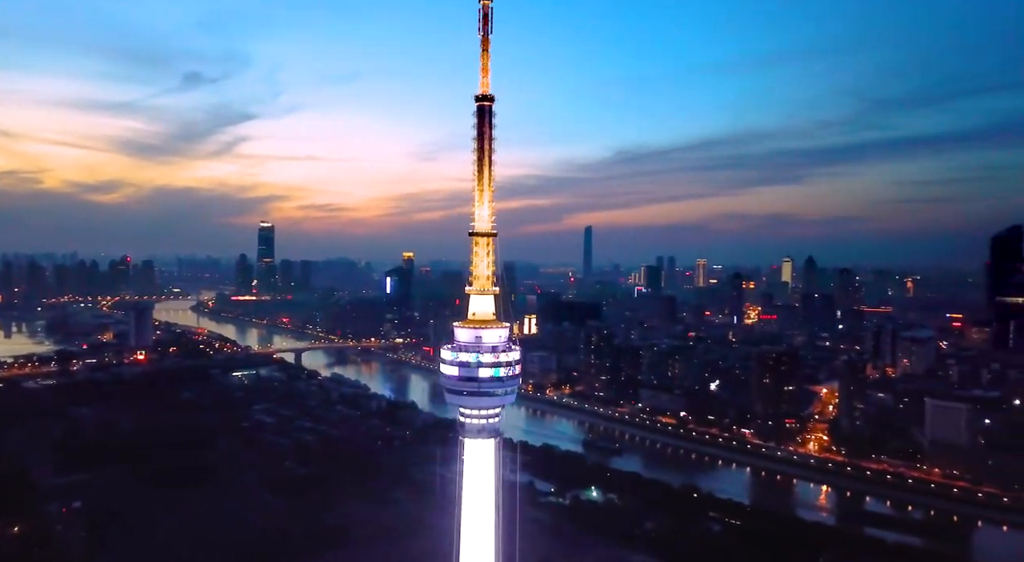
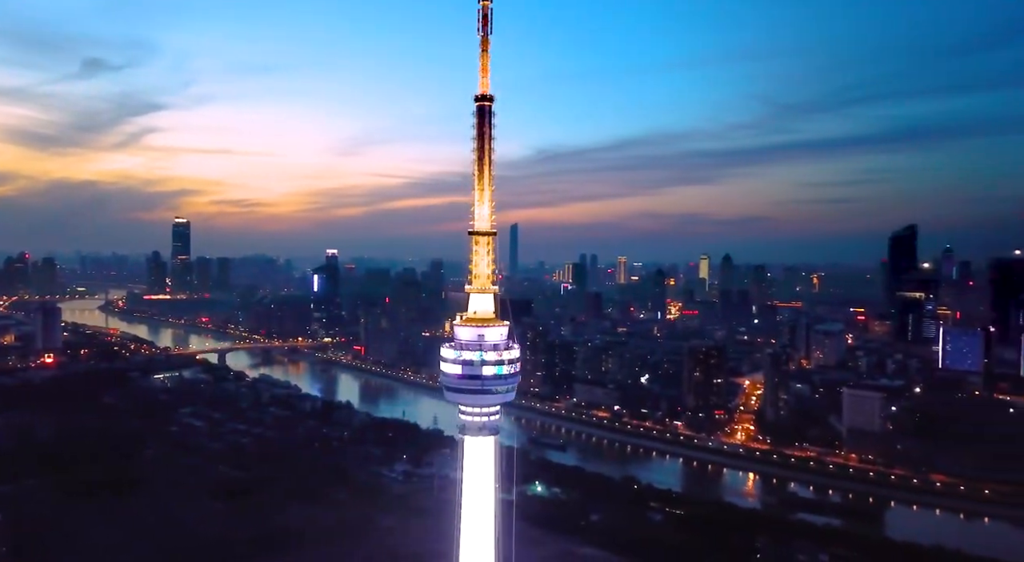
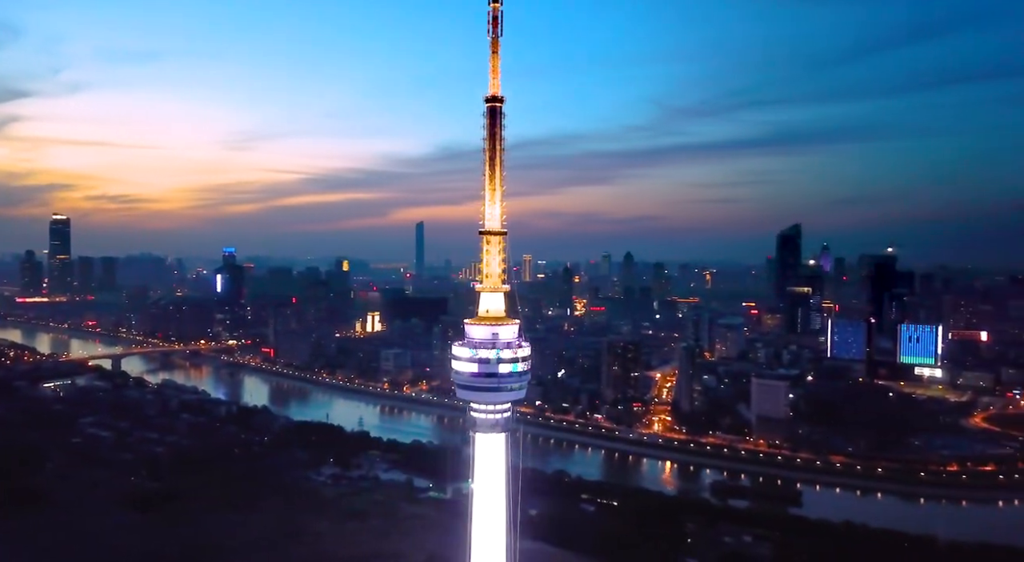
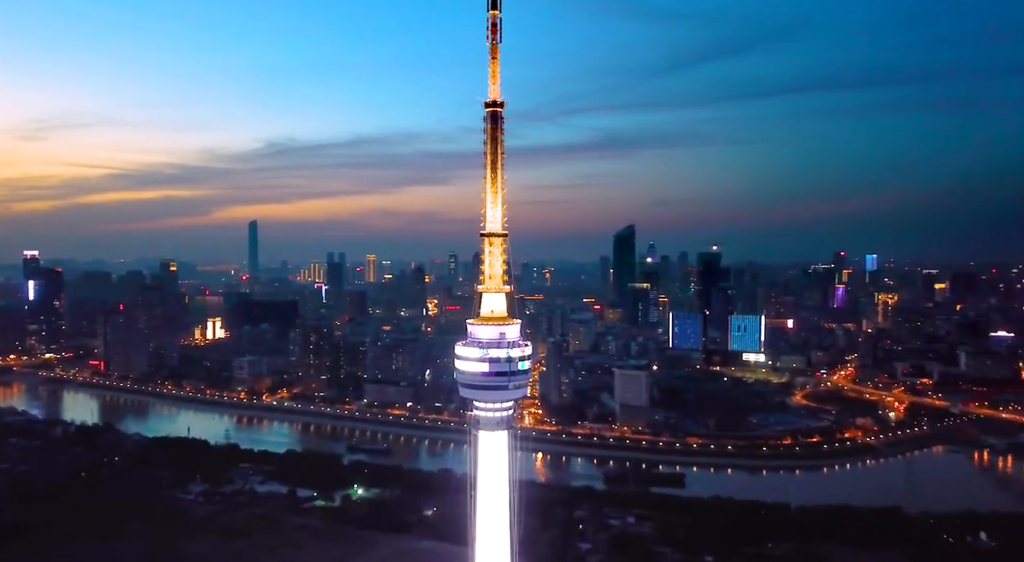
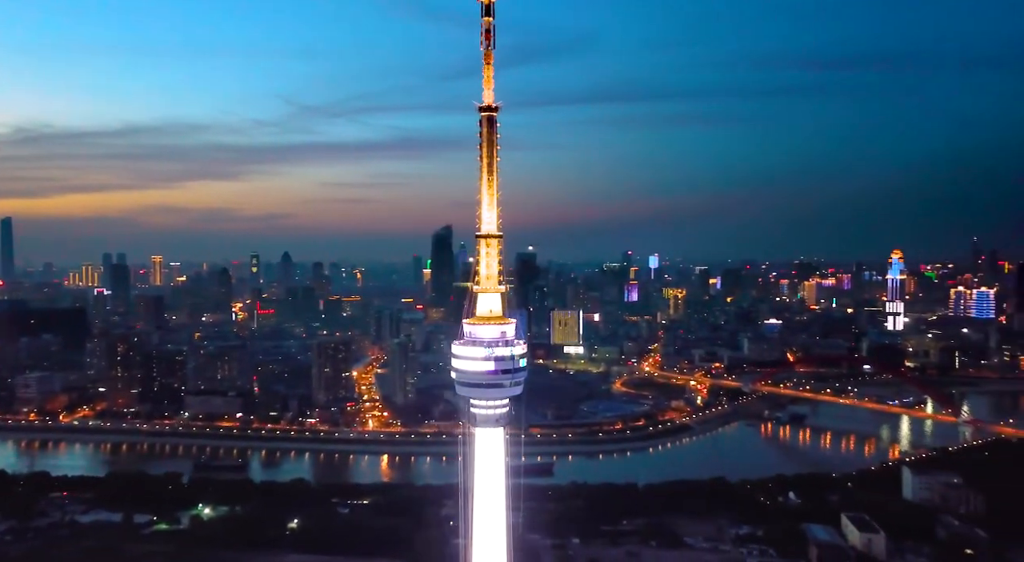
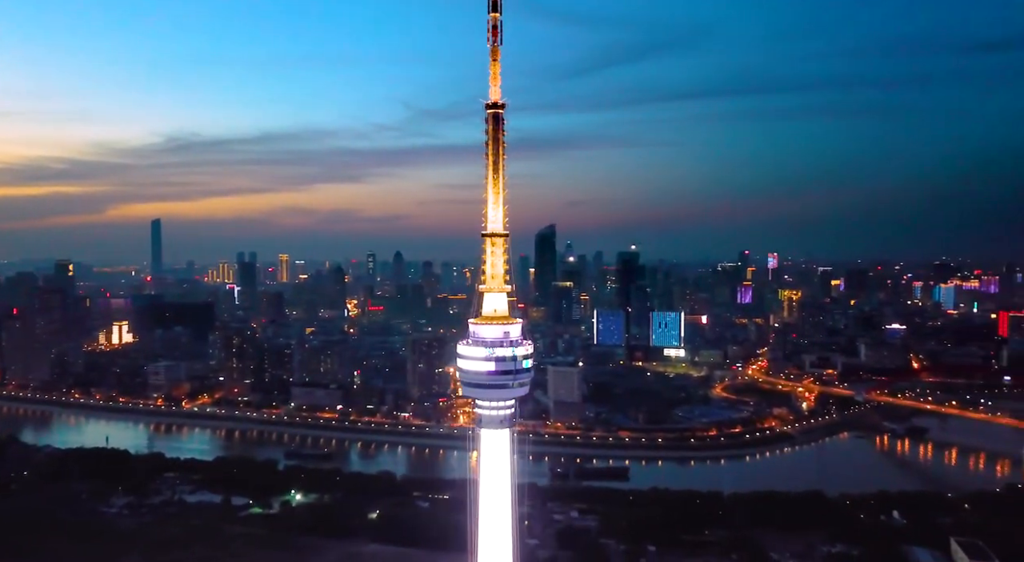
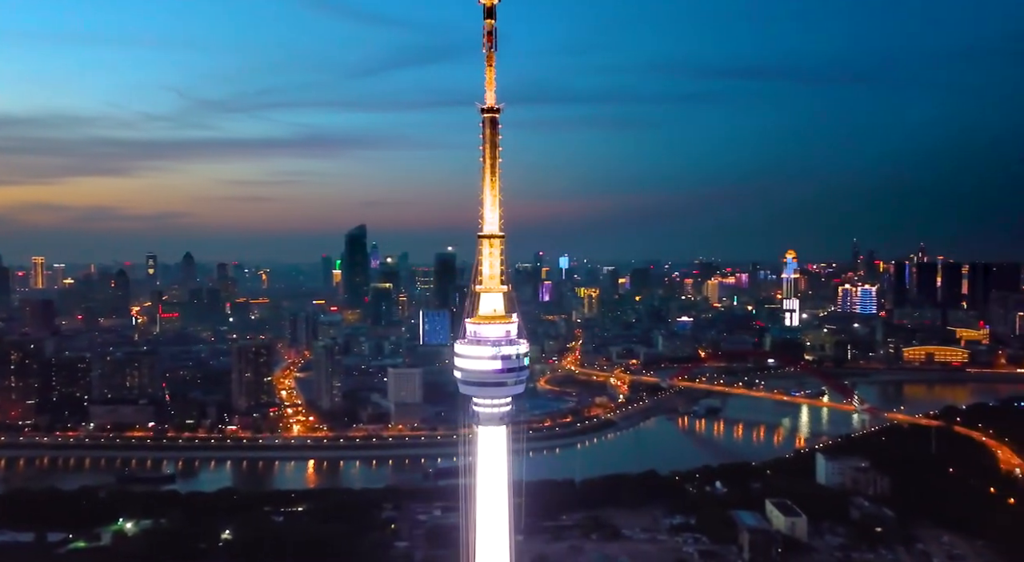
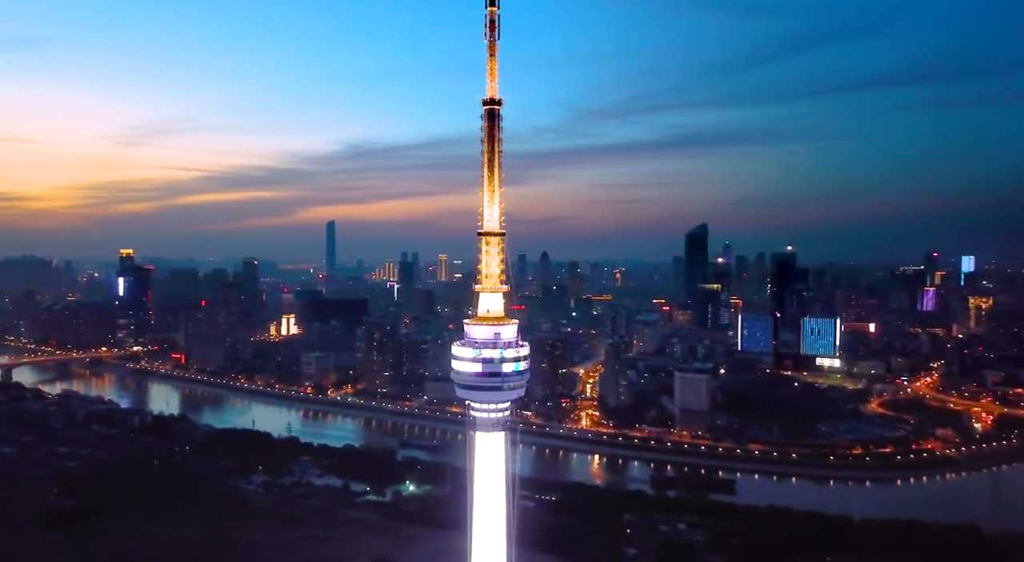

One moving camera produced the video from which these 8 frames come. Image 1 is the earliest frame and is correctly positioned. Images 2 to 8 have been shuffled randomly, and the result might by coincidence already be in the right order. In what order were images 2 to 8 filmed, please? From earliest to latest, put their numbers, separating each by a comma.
2, 3, 8, 4, 6, 5, 7
